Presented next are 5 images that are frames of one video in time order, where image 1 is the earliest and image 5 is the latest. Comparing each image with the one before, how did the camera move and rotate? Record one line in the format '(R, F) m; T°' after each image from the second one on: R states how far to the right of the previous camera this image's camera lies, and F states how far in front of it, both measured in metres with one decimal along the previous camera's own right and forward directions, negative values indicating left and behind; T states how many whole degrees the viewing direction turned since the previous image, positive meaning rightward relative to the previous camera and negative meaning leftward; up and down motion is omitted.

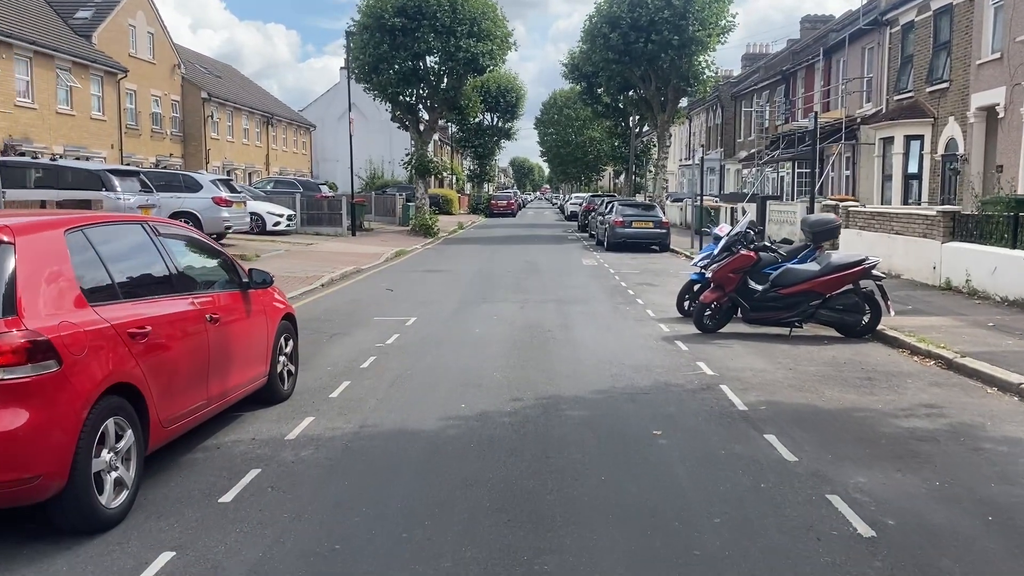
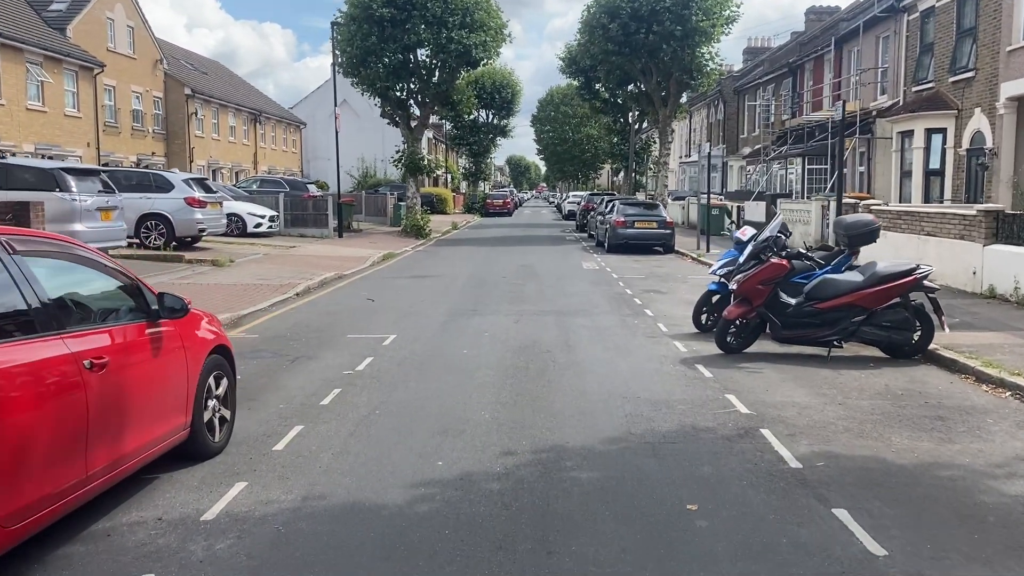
(0.0, +1.5) m; 0°
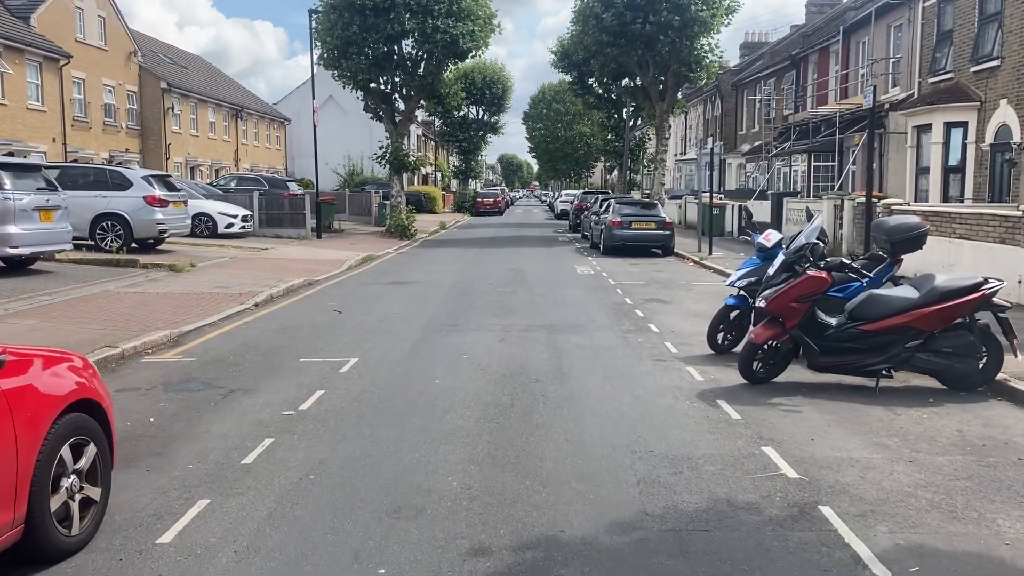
(+0.1, +1.6) m; +1°
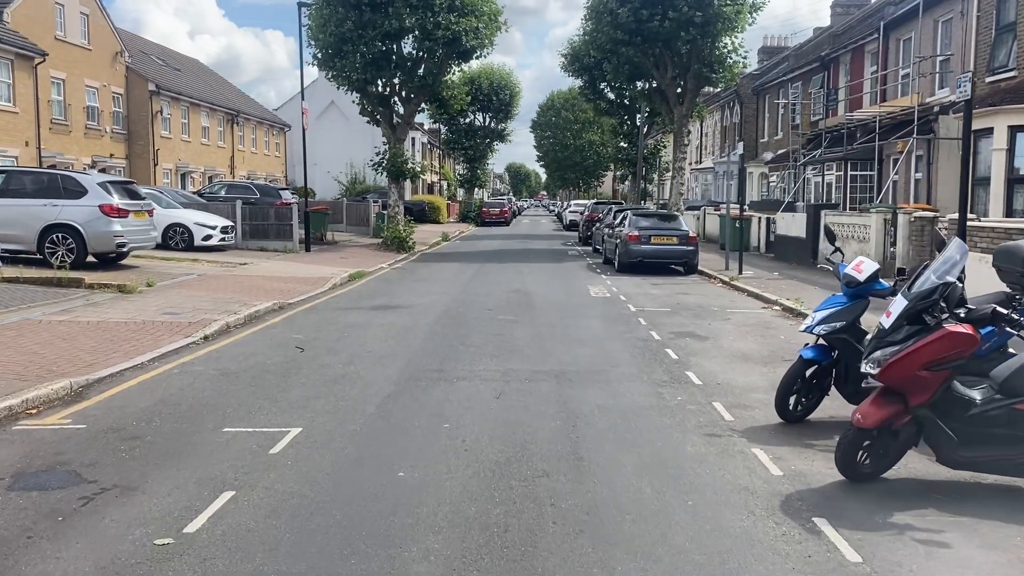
(+0.1, +2.3) m; -1°
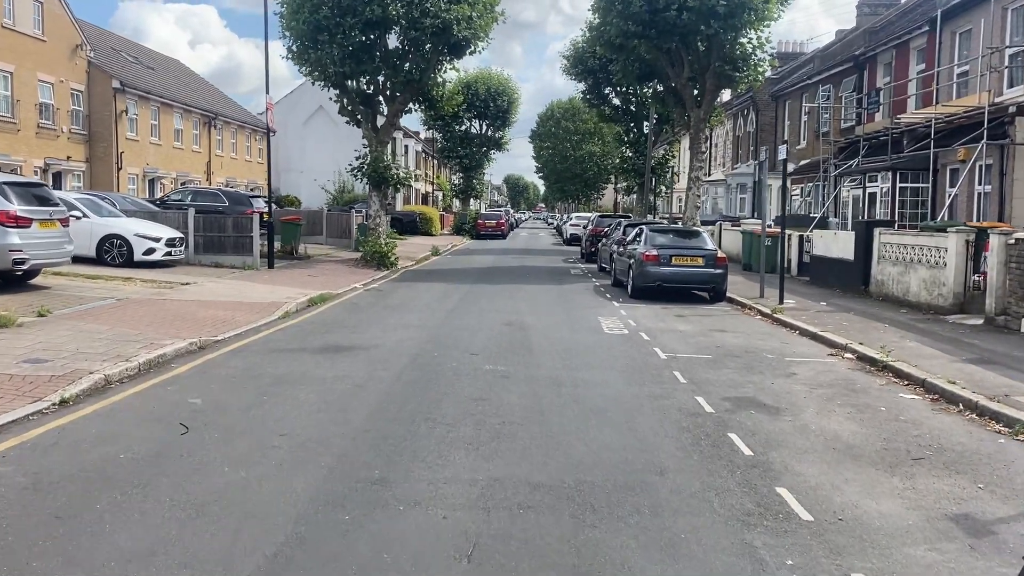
(+0.1, +3.3) m; 0°
